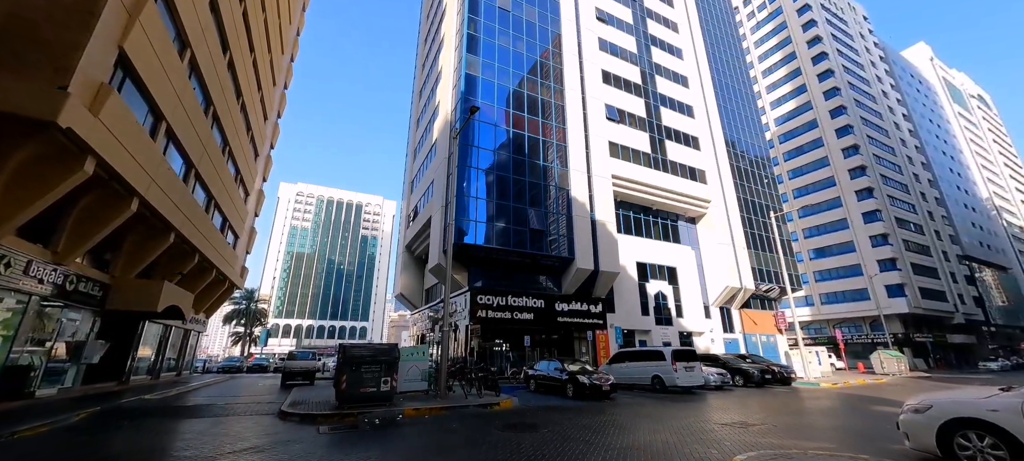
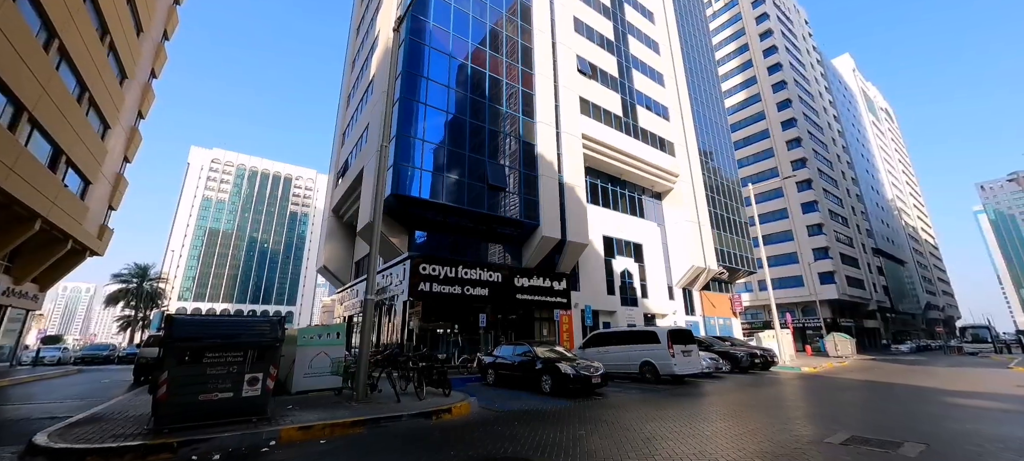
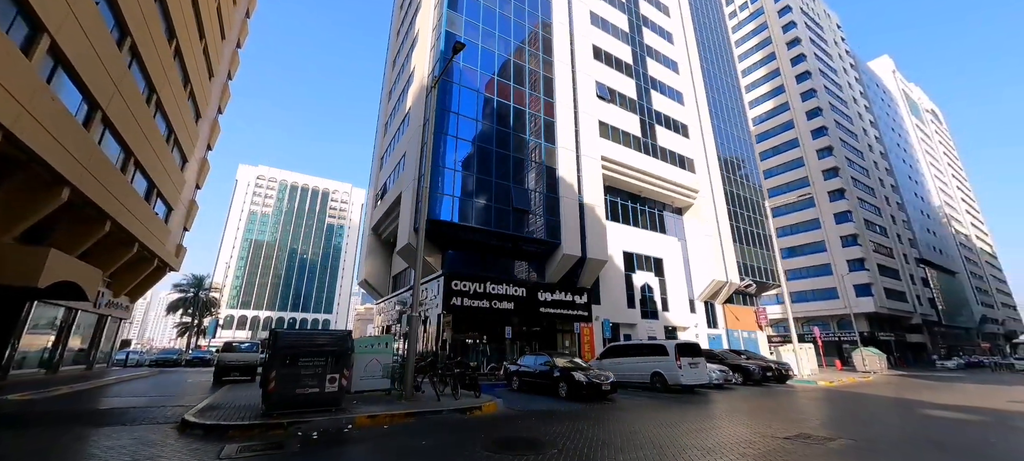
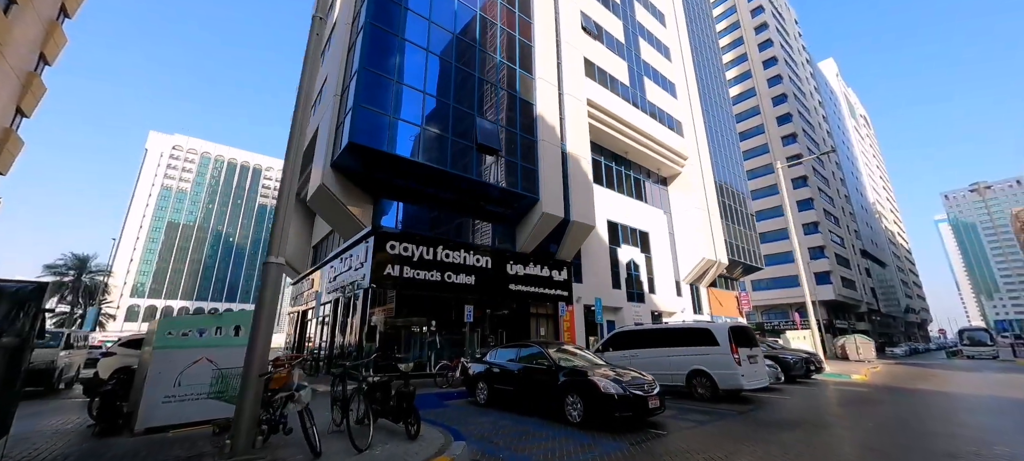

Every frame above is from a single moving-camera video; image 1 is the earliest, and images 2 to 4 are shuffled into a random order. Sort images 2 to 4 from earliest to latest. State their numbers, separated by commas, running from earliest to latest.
3, 2, 4
